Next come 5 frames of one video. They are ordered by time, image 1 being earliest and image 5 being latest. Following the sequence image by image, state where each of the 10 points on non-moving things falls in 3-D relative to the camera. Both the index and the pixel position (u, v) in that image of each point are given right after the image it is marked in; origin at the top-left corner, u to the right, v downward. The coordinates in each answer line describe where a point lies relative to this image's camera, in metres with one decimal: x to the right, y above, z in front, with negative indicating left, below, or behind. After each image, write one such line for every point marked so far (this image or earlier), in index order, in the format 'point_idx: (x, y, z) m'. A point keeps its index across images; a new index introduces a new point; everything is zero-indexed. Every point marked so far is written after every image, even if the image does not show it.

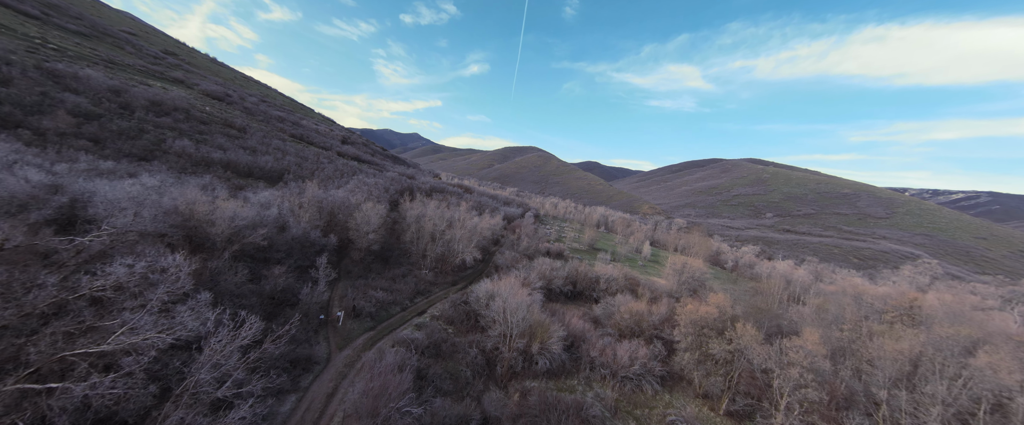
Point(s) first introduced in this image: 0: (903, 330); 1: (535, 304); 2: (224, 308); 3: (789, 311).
0: (+16.2, -4.9, +13.6) m
1: (+1.1, -4.5, +16.2) m
2: (-9.0, -3.0, +10.2) m
3: (+15.7, -5.6, +18.7) m
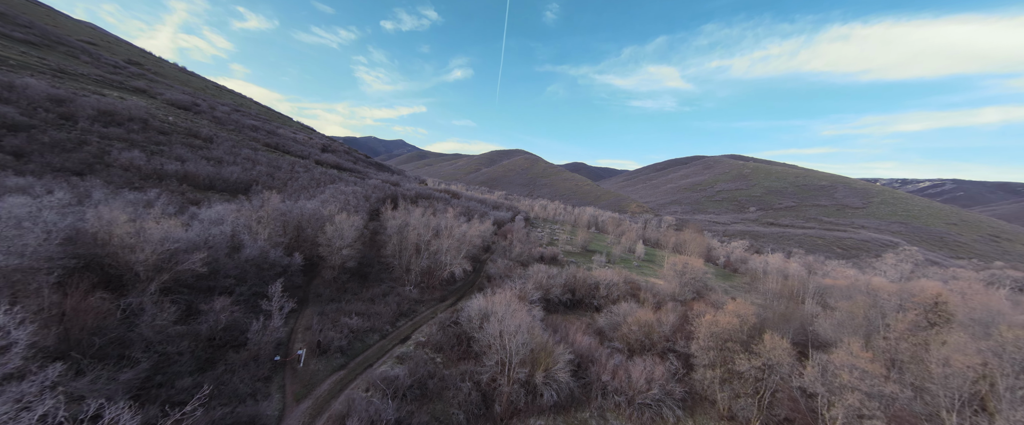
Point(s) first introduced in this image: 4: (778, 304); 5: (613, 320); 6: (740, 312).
0: (+16.2, -4.6, +12.1) m
1: (+1.0, -4.8, +14.2) m
2: (-9.0, -3.6, +7.9) m
3: (+15.5, -5.3, +17.3) m
4: (+15.7, -5.4, +19.4) m
5: (+5.9, -6.3, +19.3) m
6: (+10.0, -4.4, +14.4) m
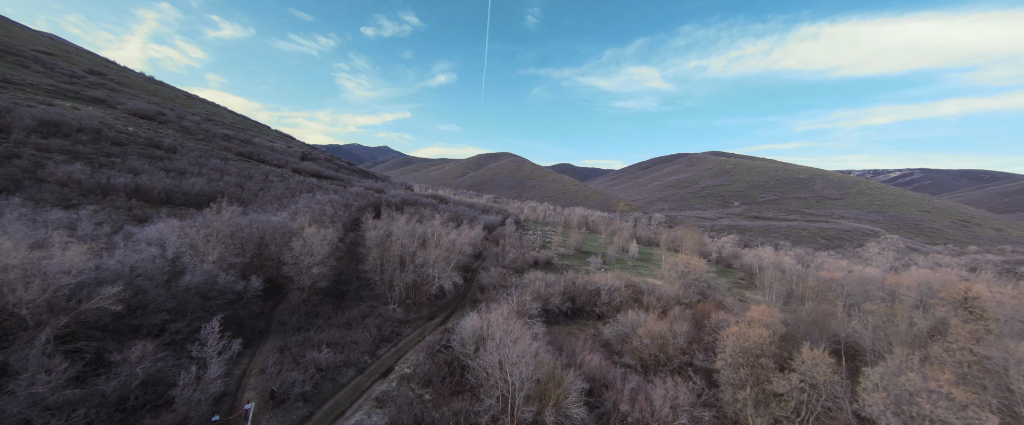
0: (+16.2, -4.2, +10.7) m
1: (+1.0, -4.9, +12.3) m
2: (-8.8, -4.0, +5.6) m
3: (+15.4, -5.0, +15.8) m
4: (+15.5, -5.1, +18.0) m
5: (+5.8, -6.3, +17.5) m
6: (+10.0, -4.2, +12.8) m
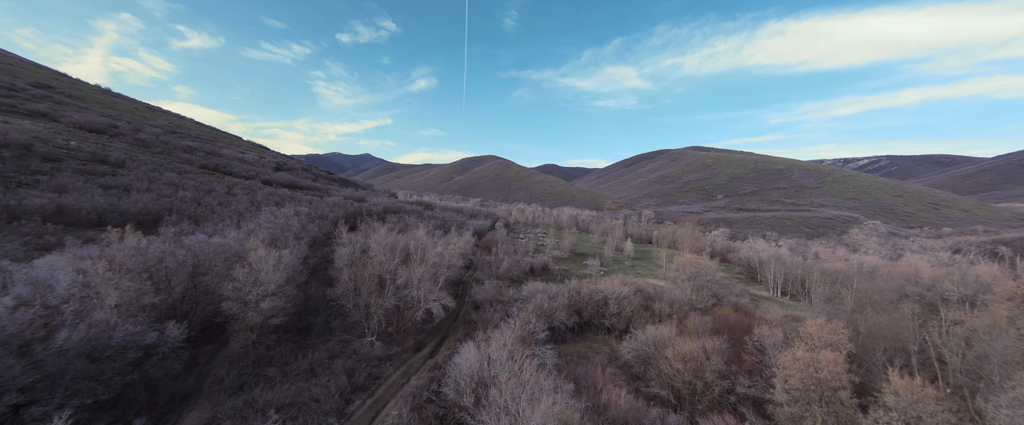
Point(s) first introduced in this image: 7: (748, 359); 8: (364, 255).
0: (+16.5, -3.6, +8.6) m
1: (+1.3, -5.1, +9.6) m
2: (-8.2, -4.6, +2.5) m
3: (+15.6, -4.6, +13.7) m
4: (+15.6, -4.6, +15.9) m
5: (+5.9, -6.3, +15.0) m
6: (+10.2, -4.0, +10.5) m
7: (+9.6, -5.9, +13.3) m
8: (-7.5, -2.1, +16.6) m
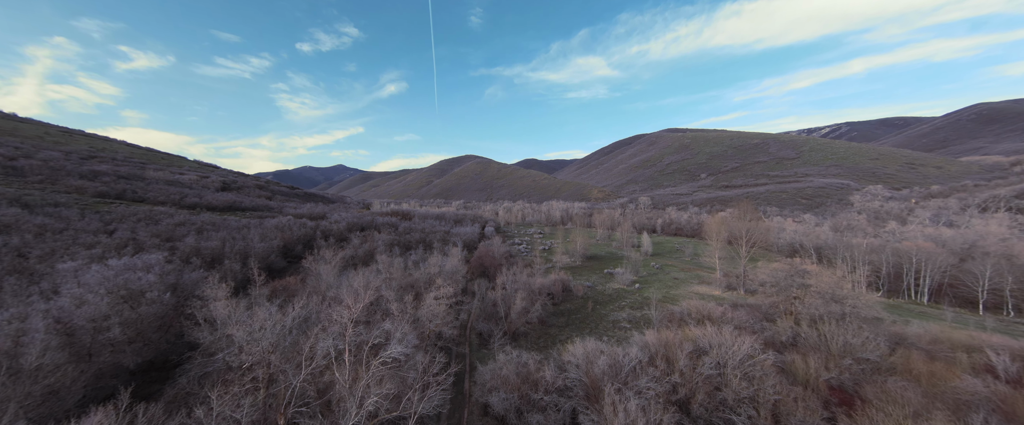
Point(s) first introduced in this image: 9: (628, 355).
0: (+18.2, -2.7, -0.7) m
1: (+3.2, -5.6, -0.5) m
2: (-6.0, -6.1, -8.0) m
3: (+17.2, -3.7, +4.3) m
4: (+17.1, -3.7, +6.5) m
5: (+7.7, -6.4, +5.1) m
6: (+12.0, -3.7, +0.8) m
7: (+11.4, -5.6, +3.6) m
8: (-6.2, -3.4, +6.1) m
9: (+4.4, -5.5, +12.3) m
